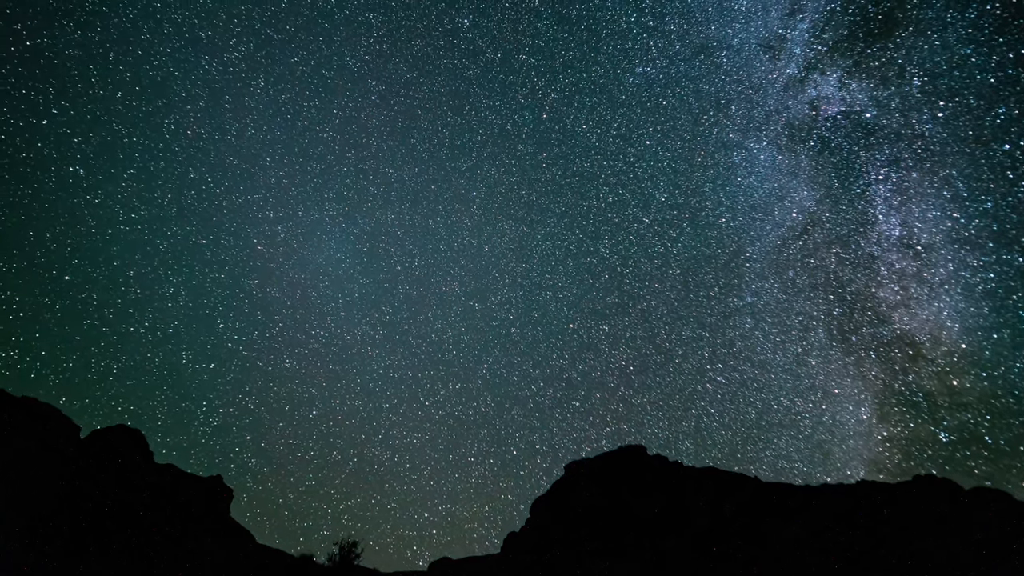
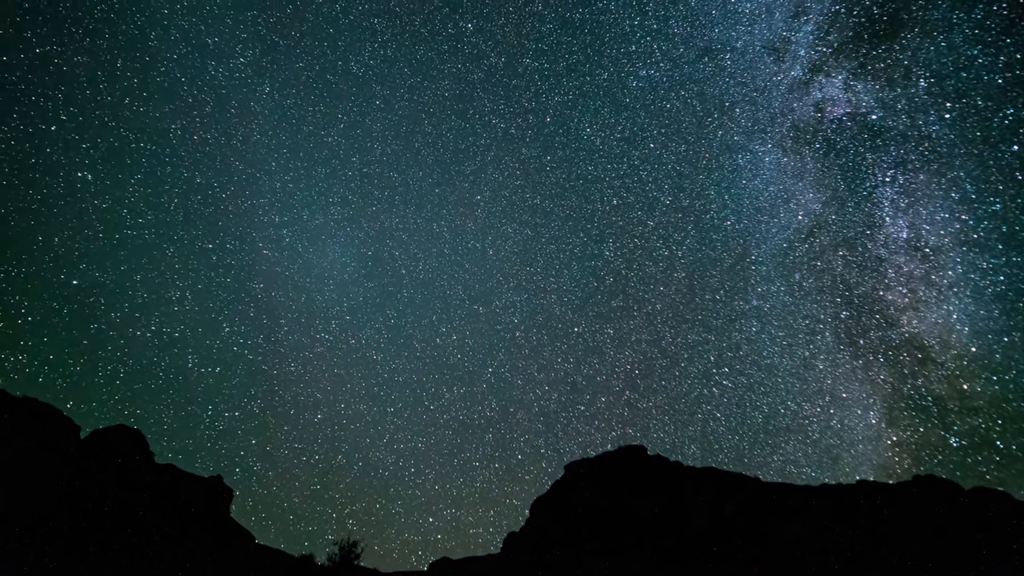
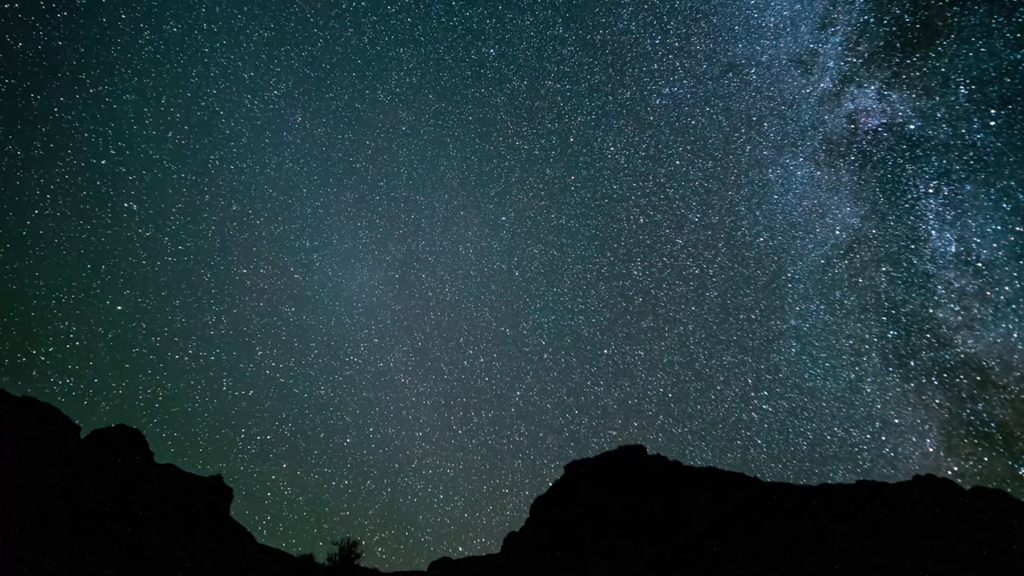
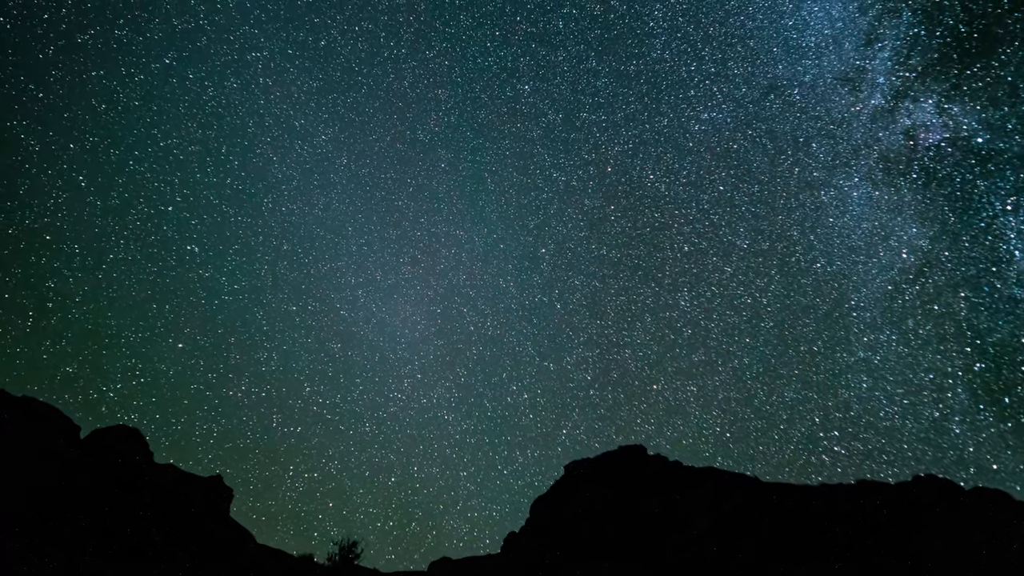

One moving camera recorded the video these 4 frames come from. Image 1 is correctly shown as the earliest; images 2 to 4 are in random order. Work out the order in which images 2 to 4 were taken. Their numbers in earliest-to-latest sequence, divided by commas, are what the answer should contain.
2, 3, 4
